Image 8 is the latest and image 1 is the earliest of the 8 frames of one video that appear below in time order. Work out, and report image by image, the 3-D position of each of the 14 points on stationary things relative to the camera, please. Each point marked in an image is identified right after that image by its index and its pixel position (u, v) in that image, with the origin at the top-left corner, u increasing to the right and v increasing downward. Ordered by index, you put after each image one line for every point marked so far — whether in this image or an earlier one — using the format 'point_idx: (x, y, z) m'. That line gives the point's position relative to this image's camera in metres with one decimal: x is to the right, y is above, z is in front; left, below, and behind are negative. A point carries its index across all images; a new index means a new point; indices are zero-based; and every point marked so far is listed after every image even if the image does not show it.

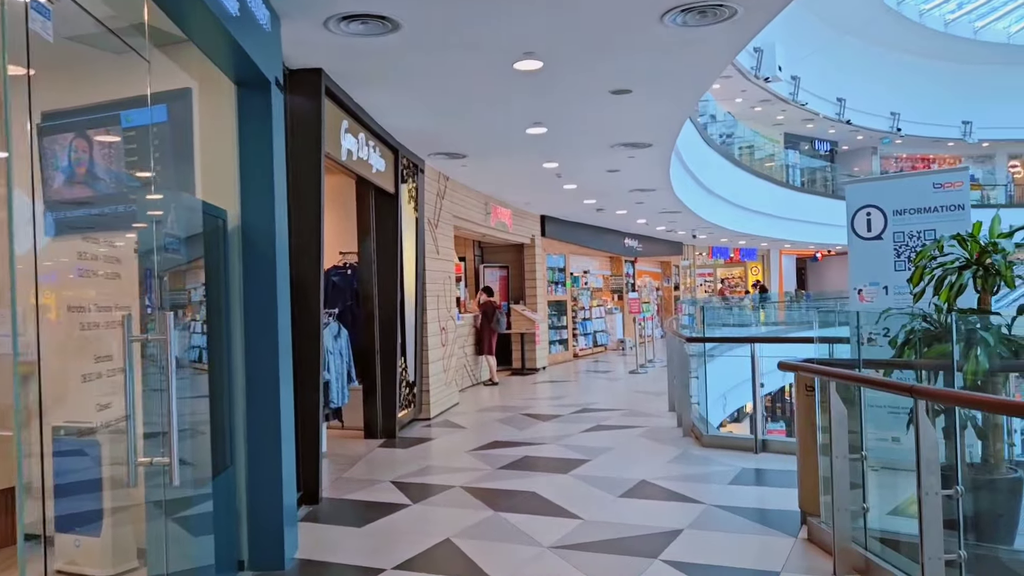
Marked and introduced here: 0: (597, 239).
0: (+1.5, +0.8, +13.8) m
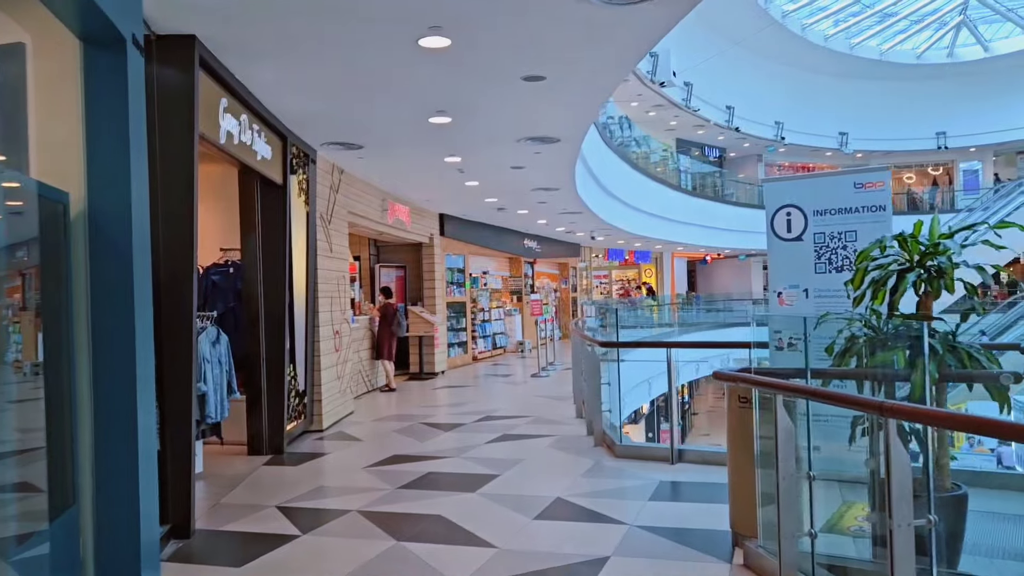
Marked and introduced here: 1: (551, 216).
0: (-0.2, +0.8, +13.5) m
1: (+0.6, +1.1, +12.1) m
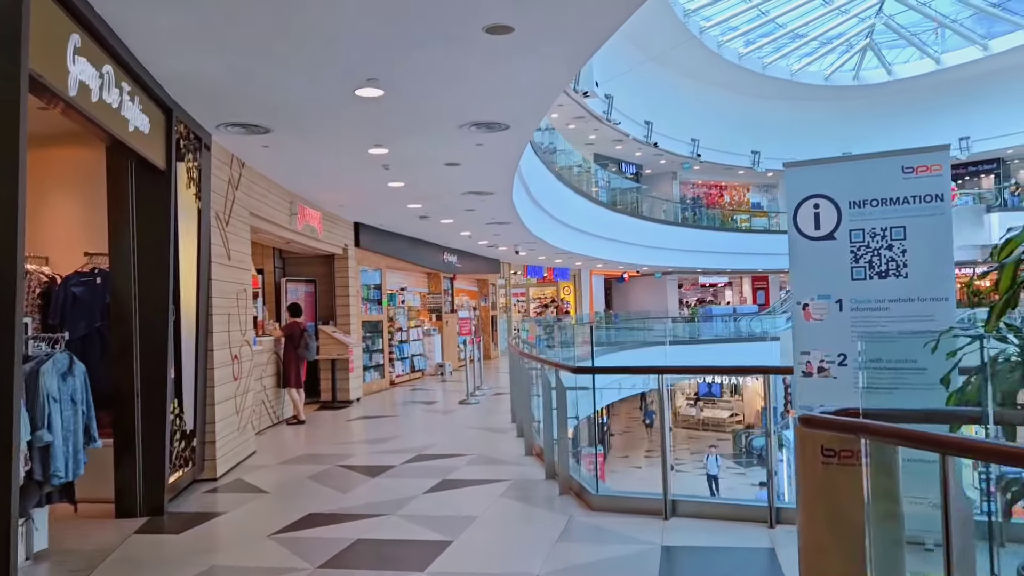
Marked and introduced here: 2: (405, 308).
0: (-1.5, +0.5, +12.4) m
1: (-0.5, +0.8, +11.2) m
2: (-1.8, -0.3, +13.1) m
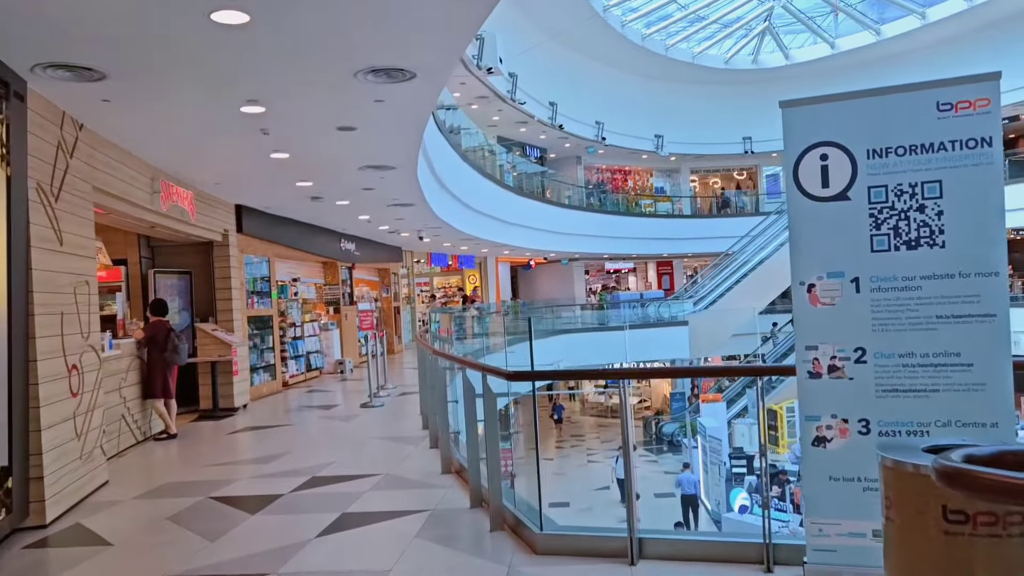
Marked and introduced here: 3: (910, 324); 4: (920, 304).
0: (-2.8, +0.7, +11.3) m
1: (-1.7, +1.0, +10.2) m
2: (-3.2, -0.2, +12.0) m
3: (+1.2, -0.1, +2.5) m
4: (+1.3, 0.0, +2.5) m
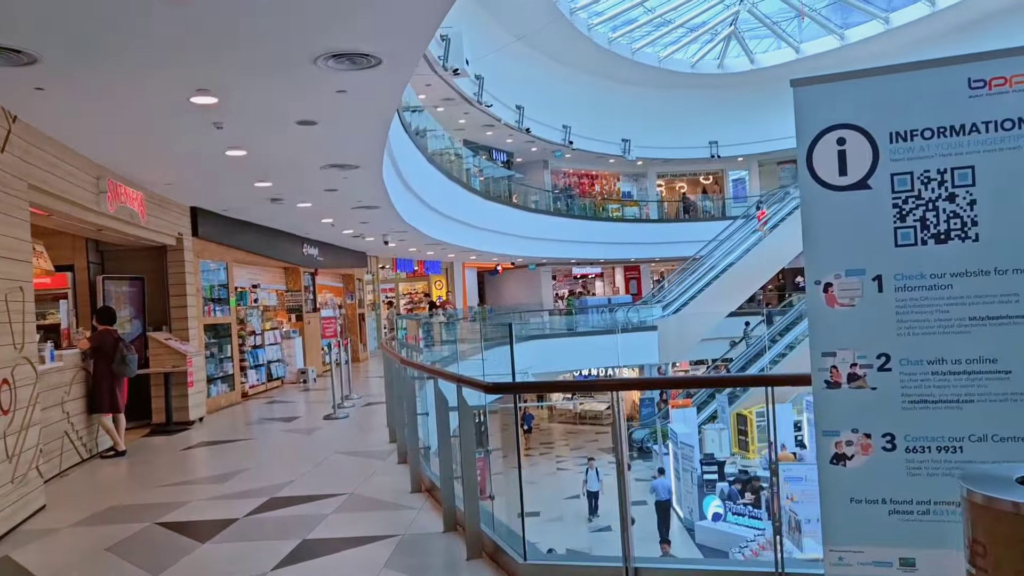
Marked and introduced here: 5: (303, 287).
0: (-3.3, +0.6, +10.9) m
1: (-2.1, +0.9, +9.8) m
2: (-3.6, -0.3, +11.5) m
3: (+1.2, -0.1, +2.2) m
4: (+1.2, 0.0, +2.2) m
5: (-3.5, 0.0, +13.3) m
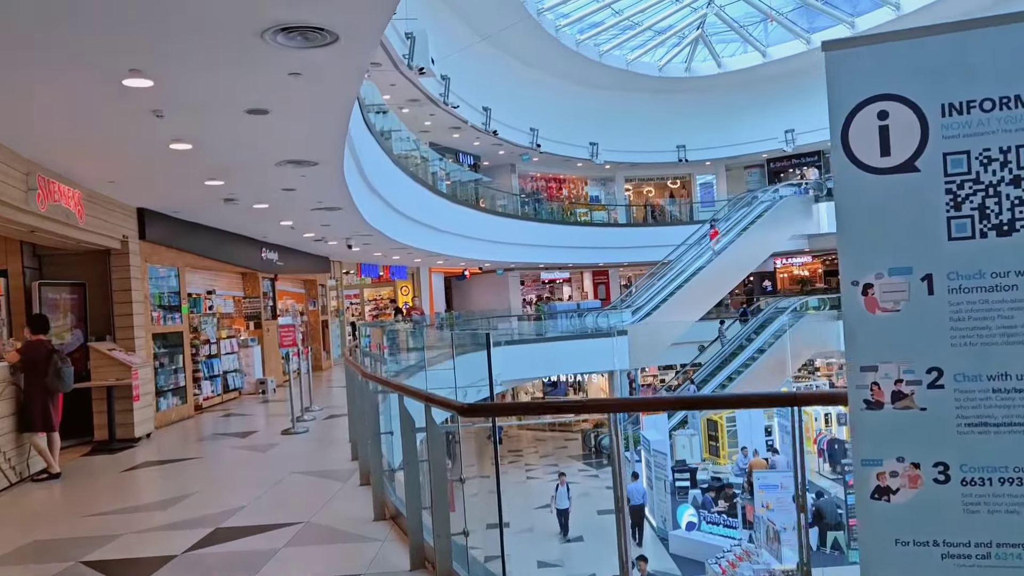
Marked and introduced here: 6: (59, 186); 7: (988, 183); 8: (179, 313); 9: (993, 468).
0: (-3.7, +0.5, +10.3) m
1: (-2.5, +0.8, +9.3) m
2: (-4.1, -0.4, +10.9) m
3: (+1.1, -0.1, +1.9) m
4: (+1.2, 0.0, +1.8) m
5: (-4.0, -0.1, +12.7) m
6: (-3.4, +0.8, +6.0) m
7: (+1.1, +0.2, +1.9) m
8: (-3.9, -0.3, +9.4) m
9: (+1.1, -0.4, +1.9) m
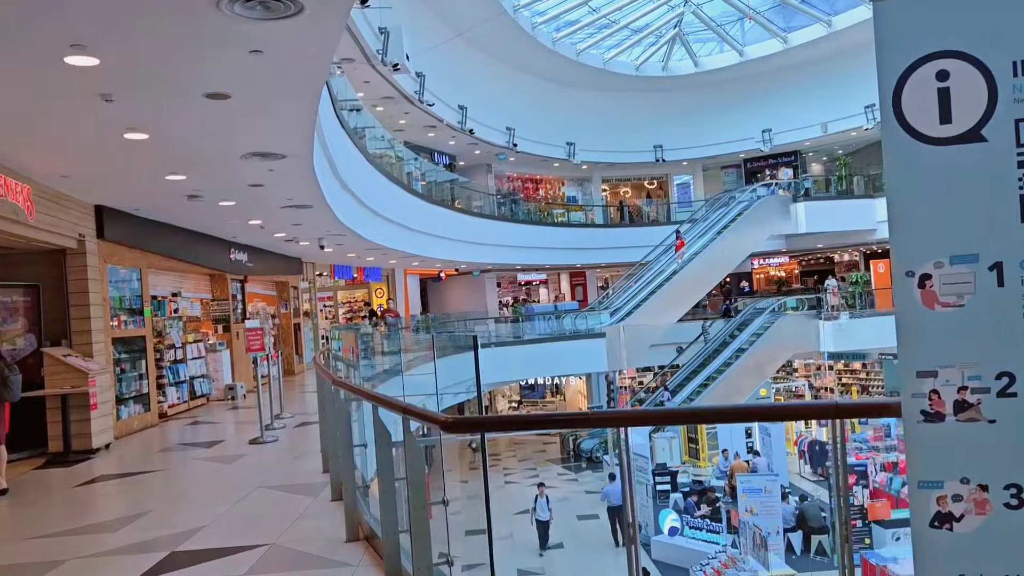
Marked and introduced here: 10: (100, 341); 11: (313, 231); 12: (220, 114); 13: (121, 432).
0: (-3.9, +0.5, +9.9) m
1: (-2.7, +0.8, +8.9) m
2: (-4.4, -0.4, +10.5) m
3: (+1.1, -0.1, +1.6) m
4: (+1.2, 0.0, +1.6) m
5: (-4.3, -0.1, +12.3) m
6: (-3.5, +0.8, +5.6) m
7: (+1.1, +0.3, +1.6) m
8: (-4.1, -0.3, +8.9) m
9: (+1.1, -0.4, +1.6) m
10: (-3.9, -0.5, +7.5) m
11: (-2.8, +0.8, +11.3) m
12: (-1.7, +1.0, +4.6) m
13: (-4.0, -1.5, +8.2) m
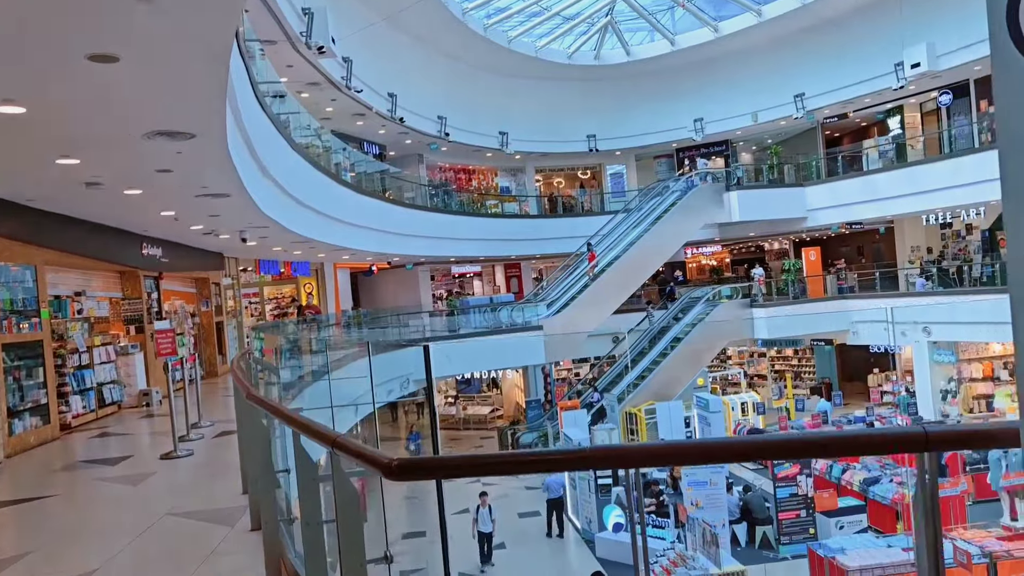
0: (-4.7, +0.5, +9.0) m
1: (-3.4, +0.9, +8.1) m
2: (-5.1, -0.4, +9.6) m
3: (+1.1, -0.1, +1.1) m
4: (+1.1, 0.0, +1.1) m
5: (-5.2, -0.1, +11.3) m
6: (-3.9, +0.7, +4.7) m
7: (+1.1, +0.3, +1.2) m
8: (-4.8, -0.3, +8.0) m
9: (+1.1, -0.4, +1.2) m
10: (-4.4, -0.5, +6.7) m
11: (-3.7, +0.8, +10.5) m
12: (-2.0, +1.0, +3.9) m
13: (-4.5, -1.4, +7.3) m
